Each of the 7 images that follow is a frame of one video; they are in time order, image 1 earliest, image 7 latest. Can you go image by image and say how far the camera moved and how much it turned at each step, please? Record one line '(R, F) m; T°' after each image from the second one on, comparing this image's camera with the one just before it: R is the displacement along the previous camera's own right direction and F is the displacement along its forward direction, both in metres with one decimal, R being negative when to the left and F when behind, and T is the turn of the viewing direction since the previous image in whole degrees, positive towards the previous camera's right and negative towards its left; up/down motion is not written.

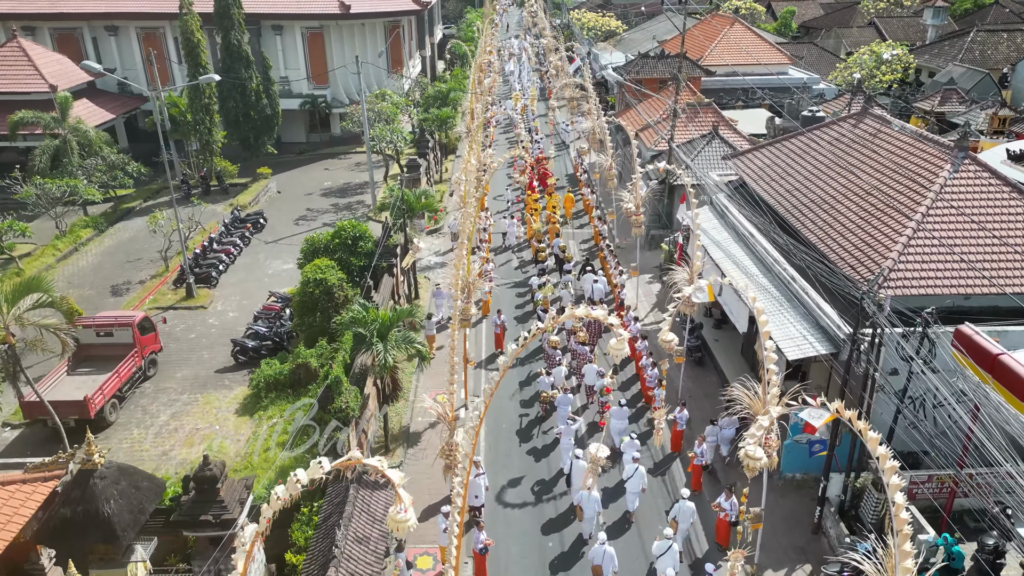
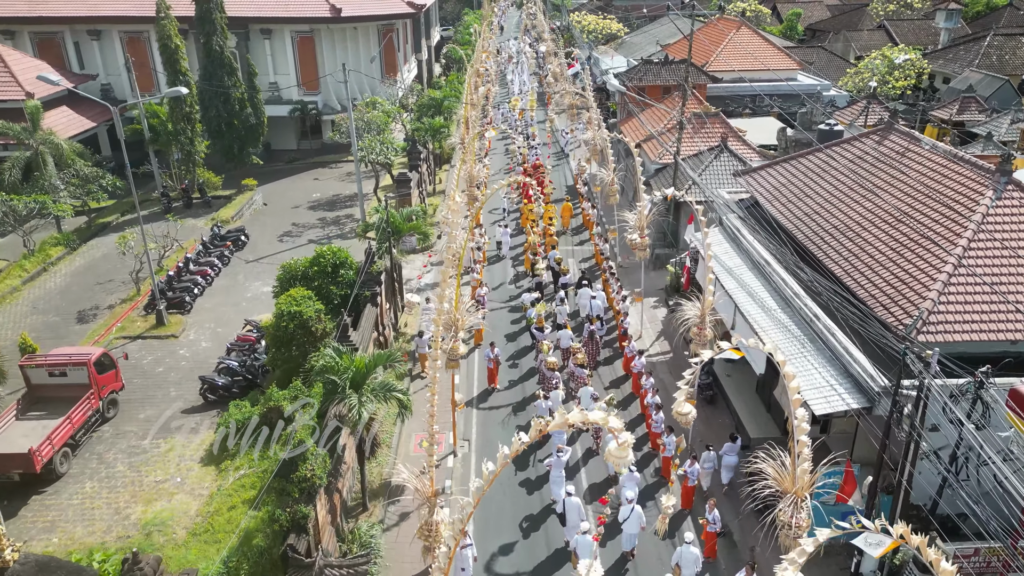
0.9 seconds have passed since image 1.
(+0.1, +1.5) m; 0°
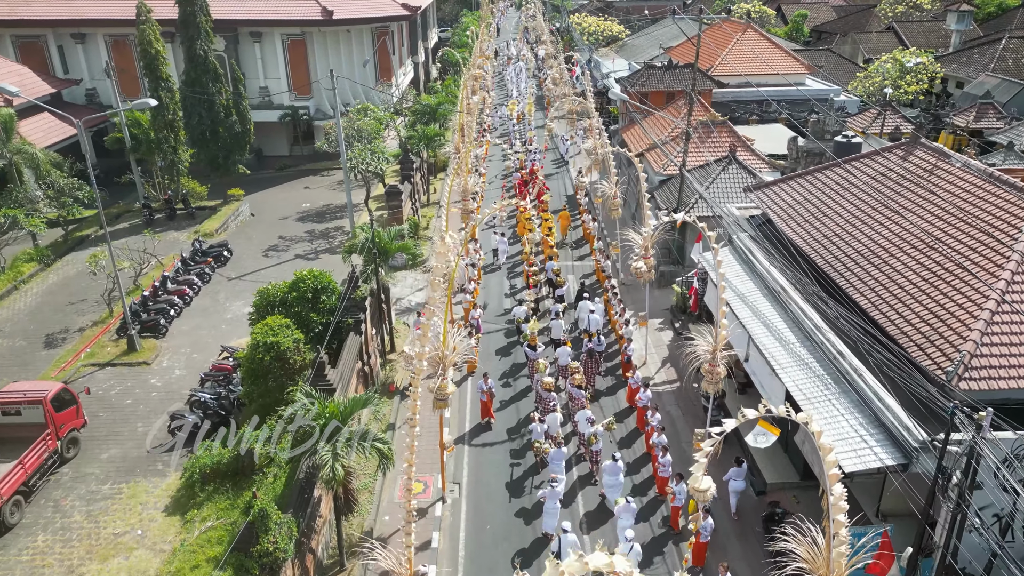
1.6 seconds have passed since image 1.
(+0.1, +1.3) m; 0°
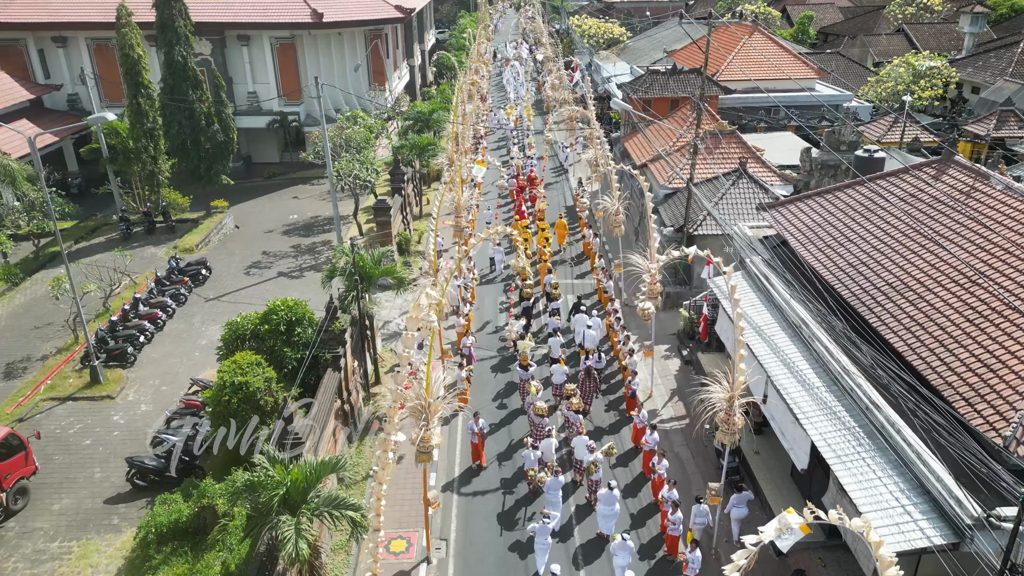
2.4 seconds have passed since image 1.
(+0.1, +1.4) m; 0°
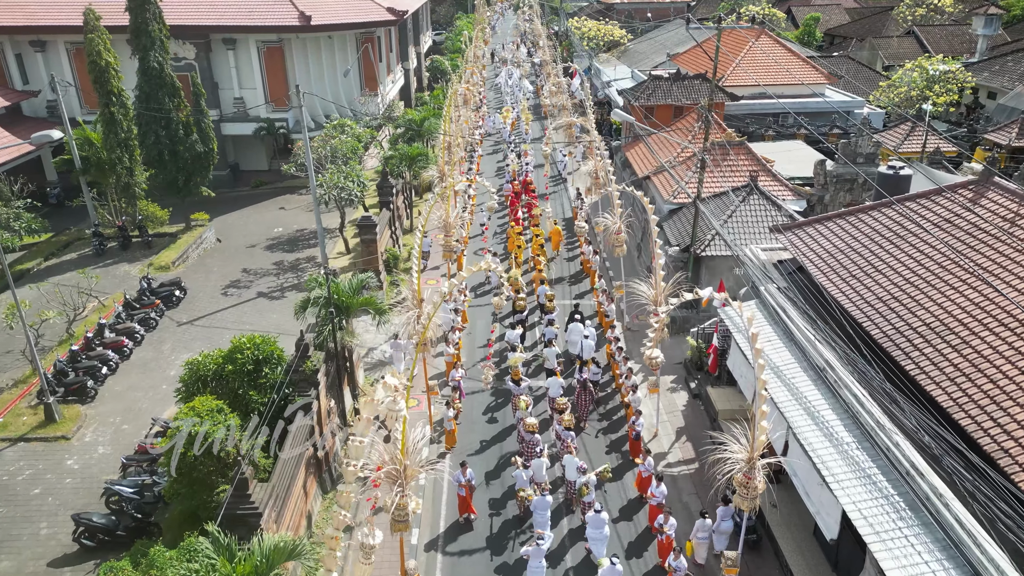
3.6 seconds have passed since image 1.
(+0.1, +1.5) m; 0°
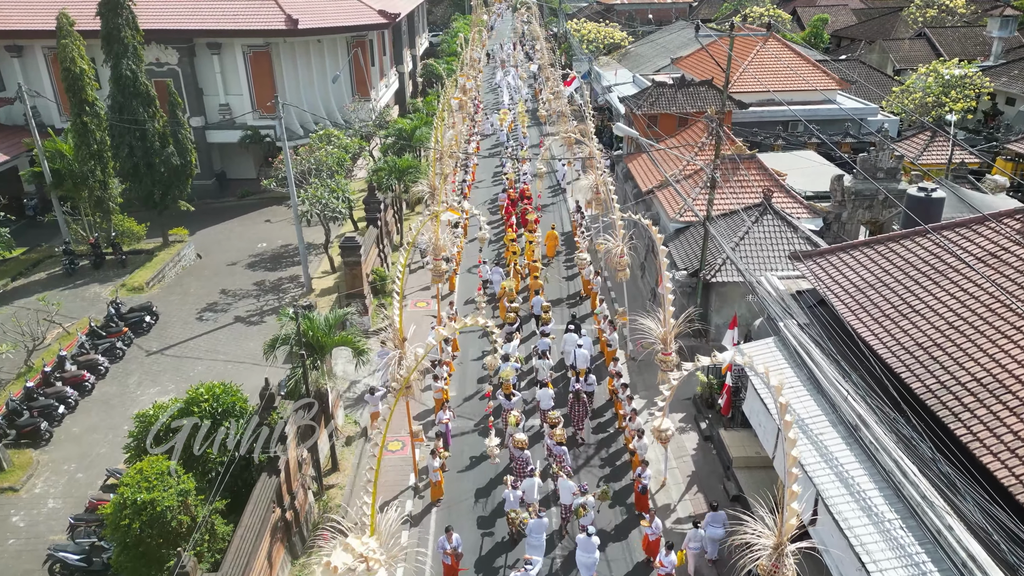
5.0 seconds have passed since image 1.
(+0.1, +1.5) m; 0°
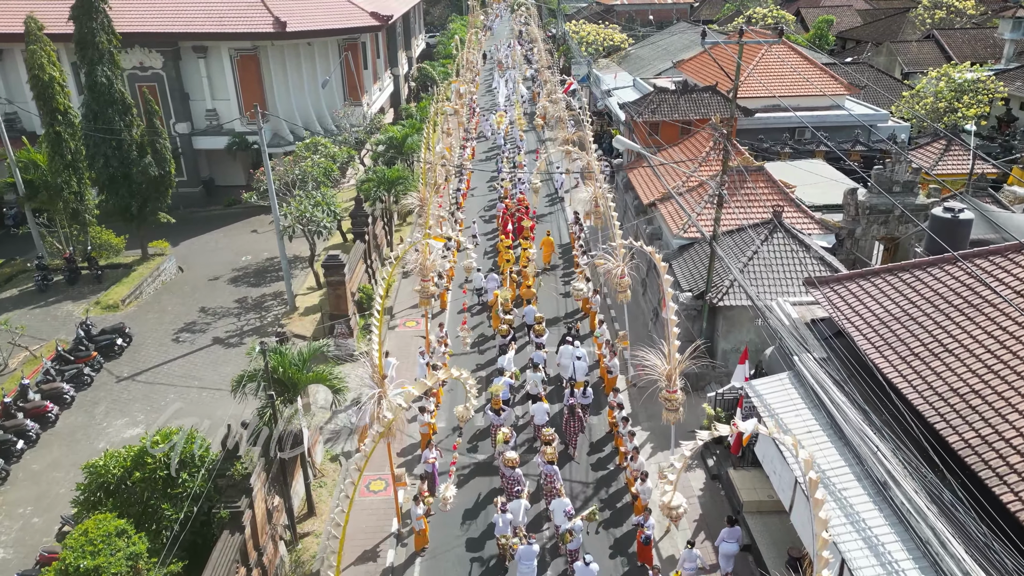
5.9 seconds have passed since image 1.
(+0.1, +1.1) m; 0°
